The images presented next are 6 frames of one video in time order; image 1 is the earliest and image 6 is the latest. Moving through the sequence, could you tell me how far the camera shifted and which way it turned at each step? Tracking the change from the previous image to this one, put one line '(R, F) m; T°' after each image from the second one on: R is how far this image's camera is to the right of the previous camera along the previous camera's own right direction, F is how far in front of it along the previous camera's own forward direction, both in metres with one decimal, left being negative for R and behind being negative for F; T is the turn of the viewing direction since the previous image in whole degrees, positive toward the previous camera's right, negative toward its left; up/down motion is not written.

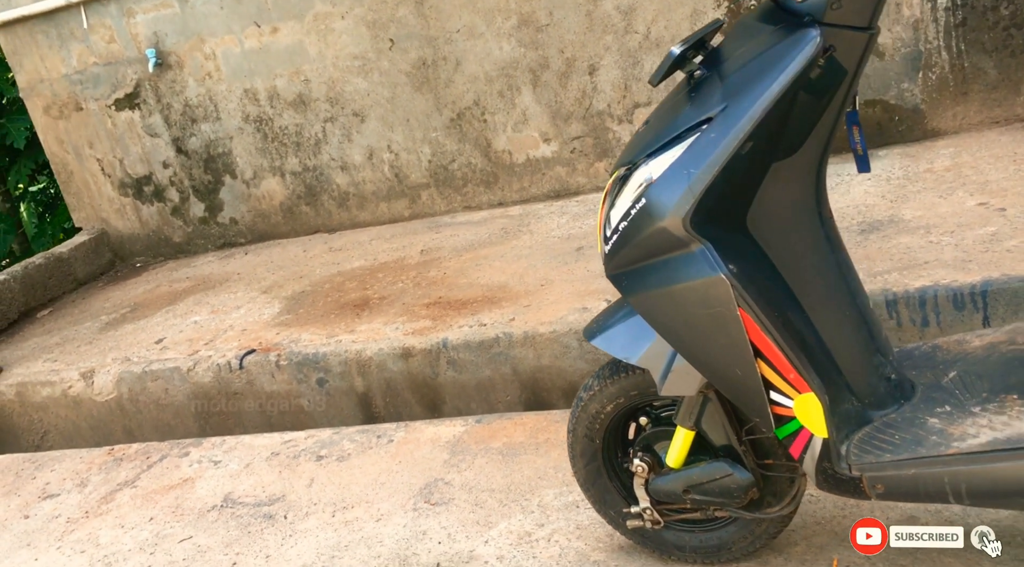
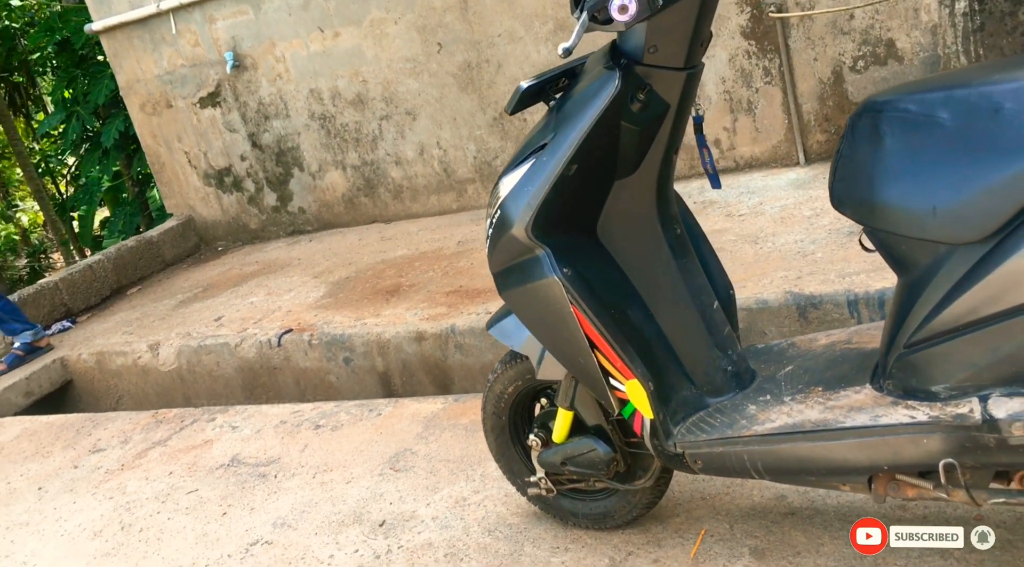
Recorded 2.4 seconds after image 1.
(+0.6, -0.3) m; -7°
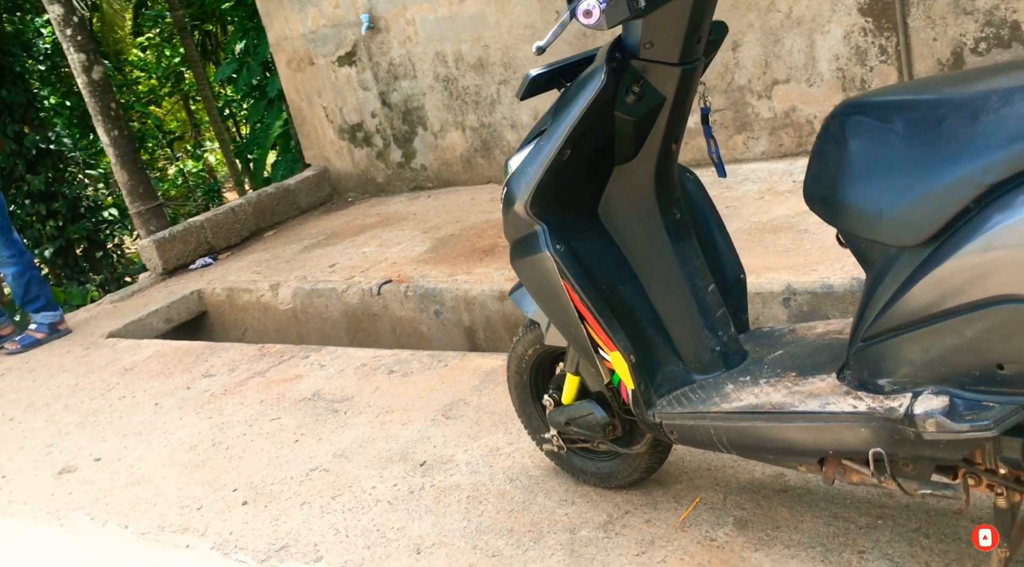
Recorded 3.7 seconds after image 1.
(+0.4, -0.2) m; -9°
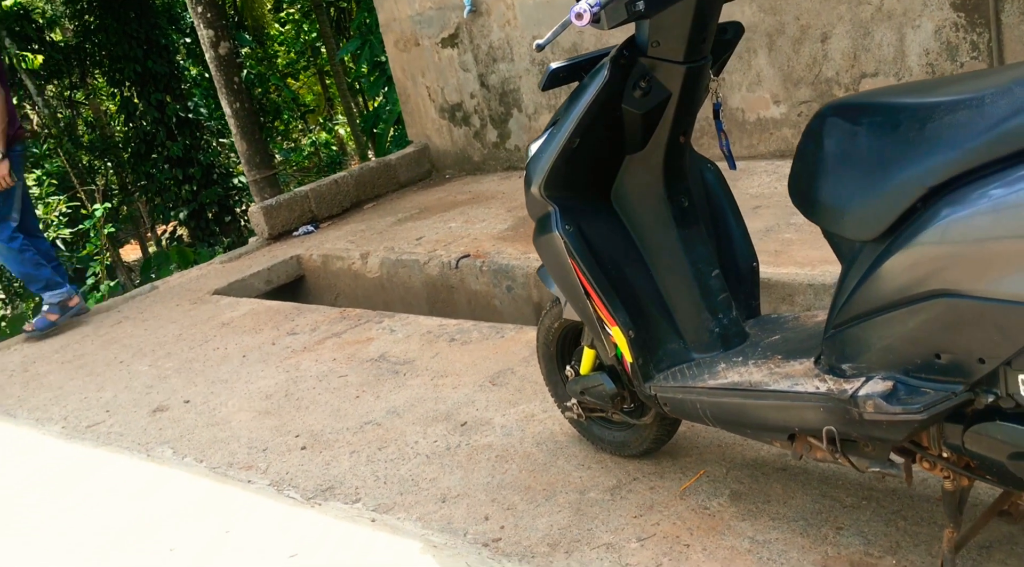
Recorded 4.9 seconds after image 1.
(+0.3, -0.2) m; -7°
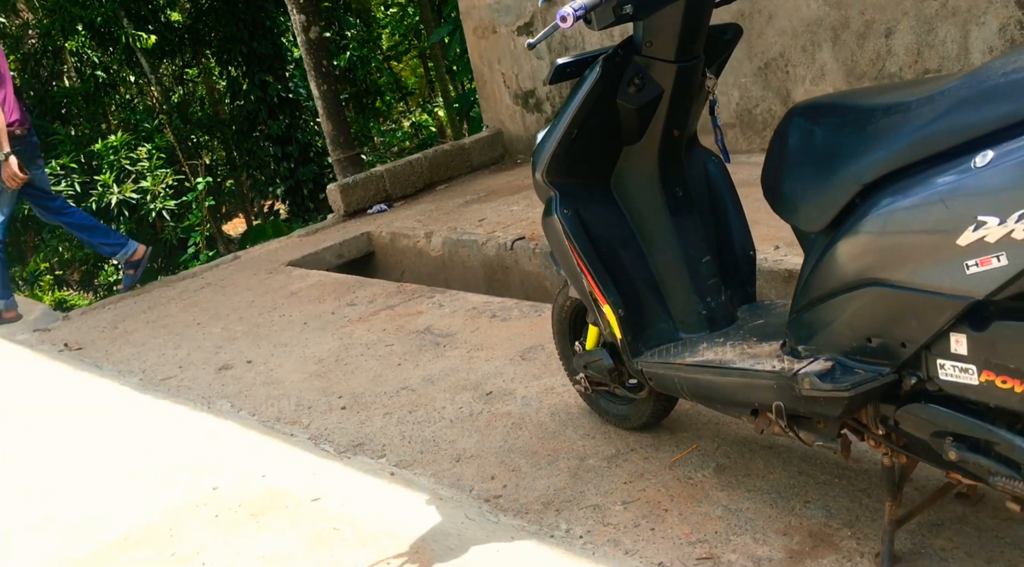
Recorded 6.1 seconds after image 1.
(+0.3, -0.2) m; -5°
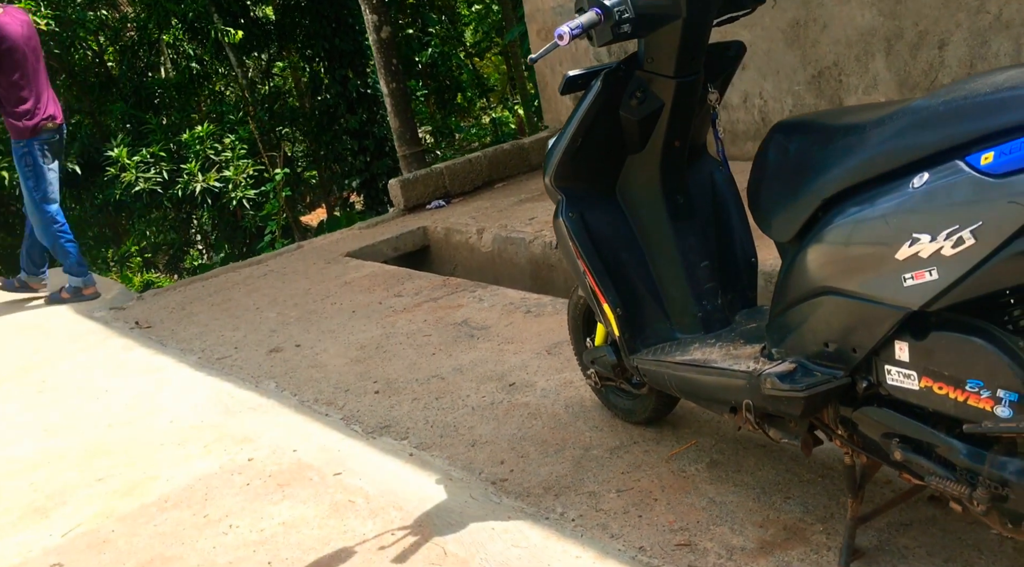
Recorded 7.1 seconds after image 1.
(+0.2, -0.2) m; -4°
